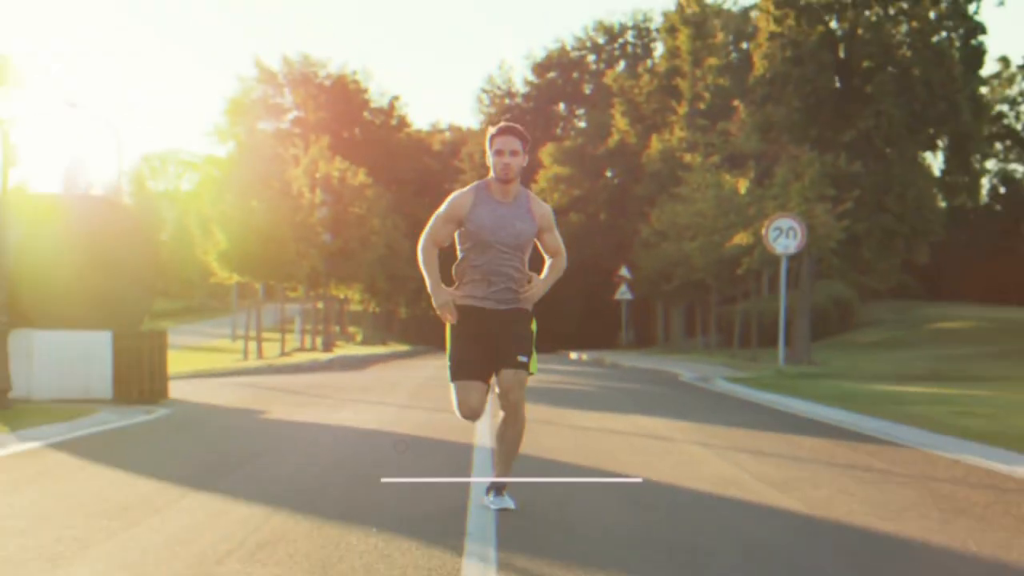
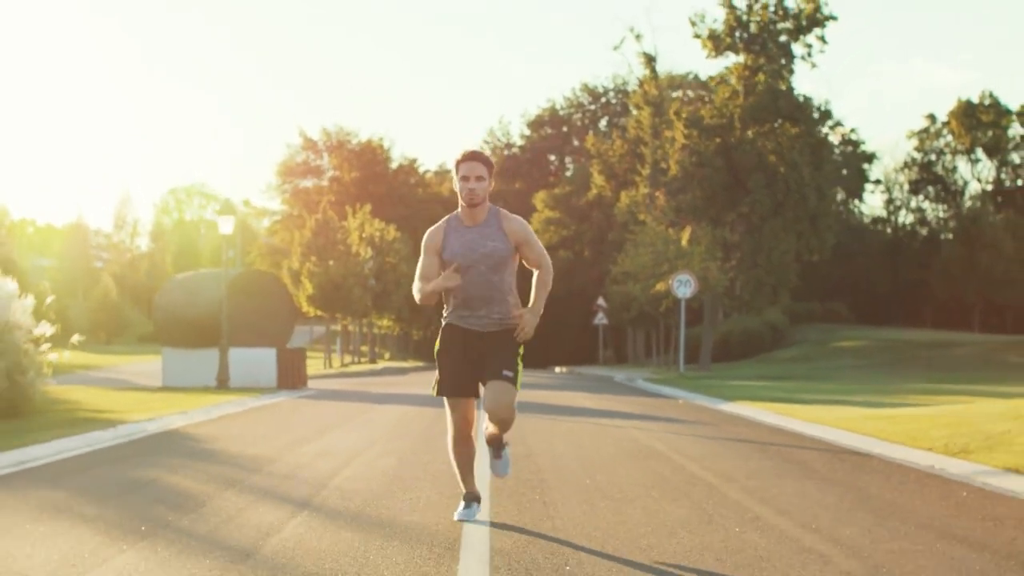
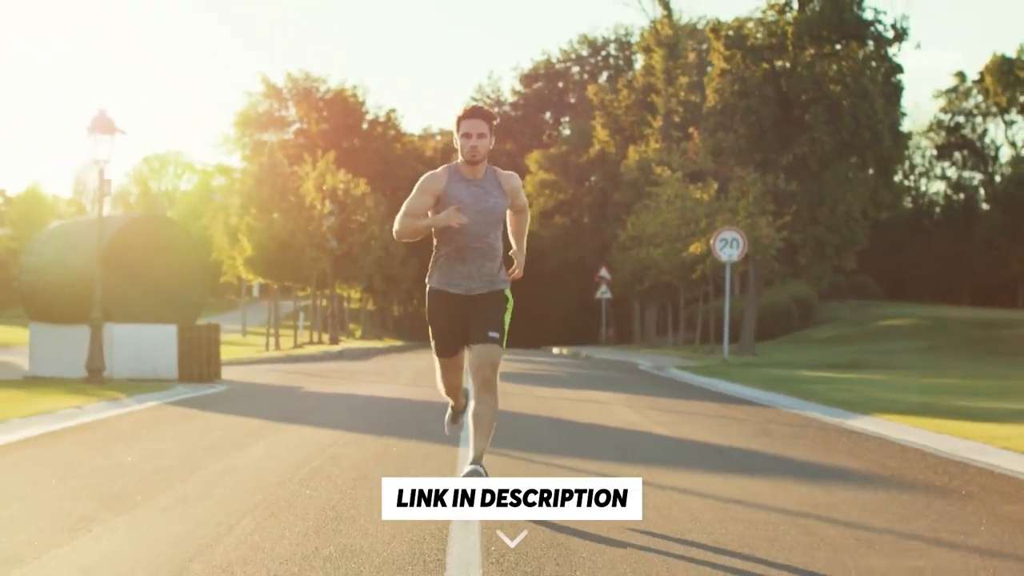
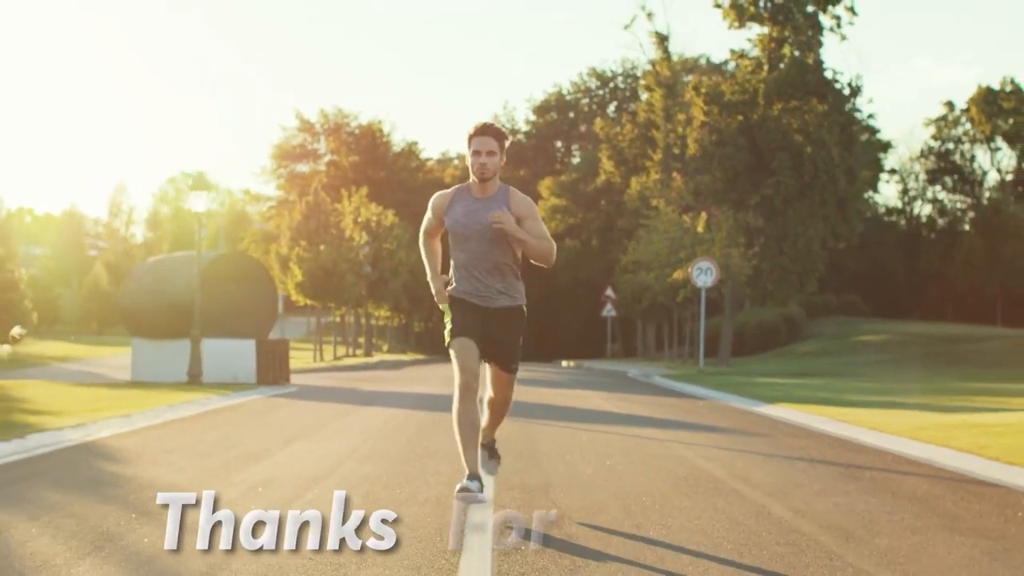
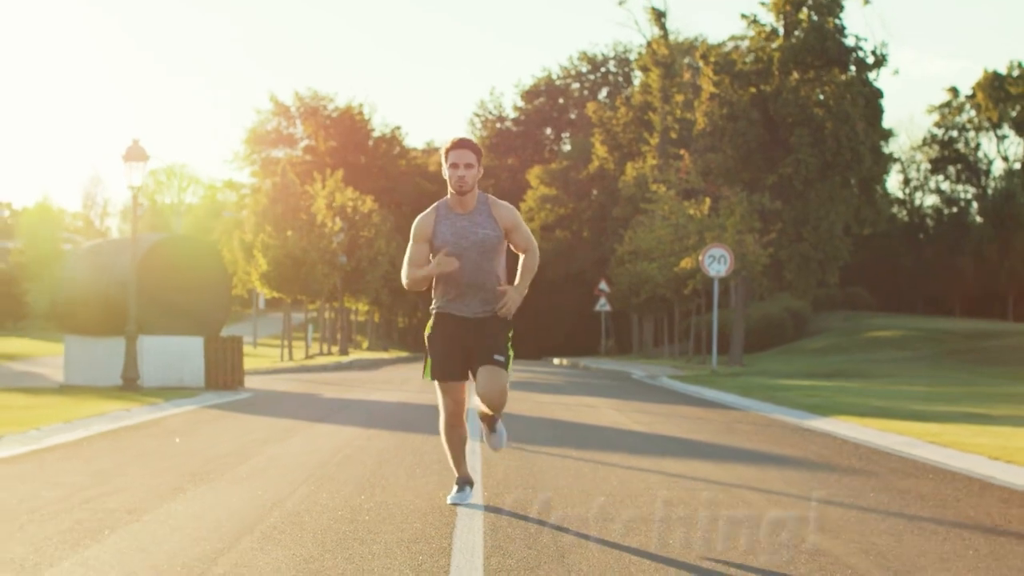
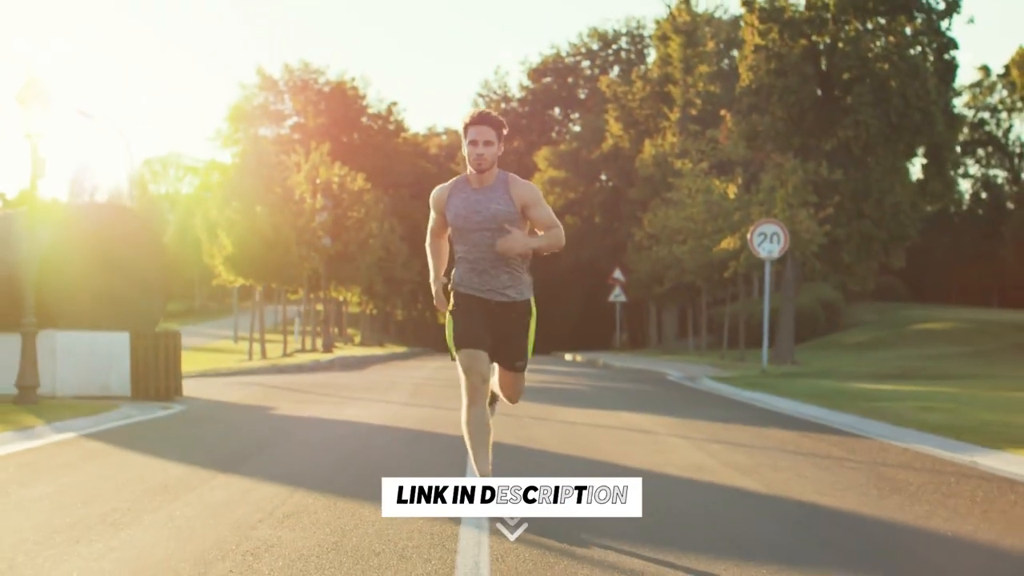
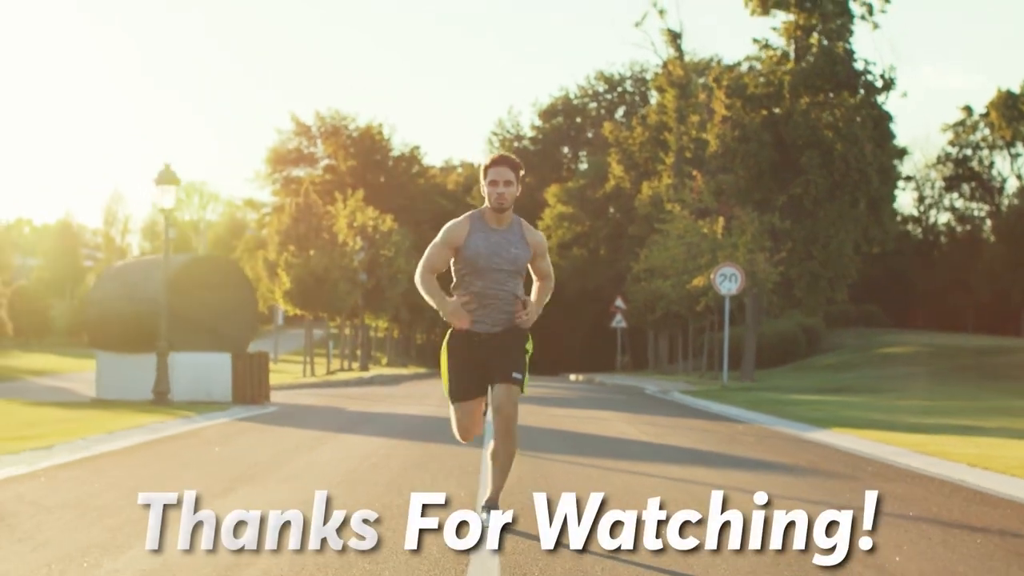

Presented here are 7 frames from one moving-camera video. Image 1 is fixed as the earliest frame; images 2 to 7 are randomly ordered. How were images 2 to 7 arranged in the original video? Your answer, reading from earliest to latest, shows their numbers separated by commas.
6, 3, 5, 7, 4, 2
